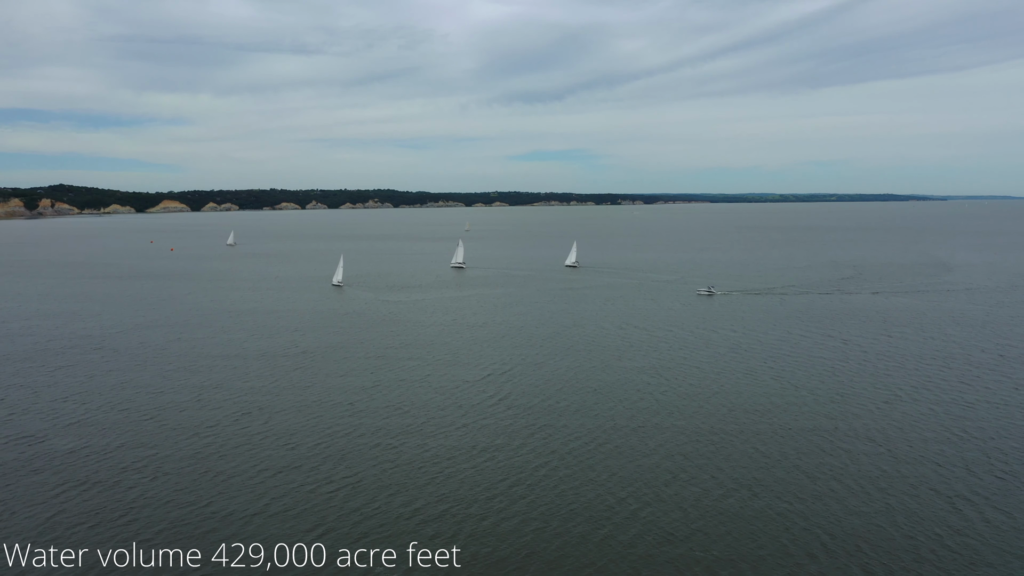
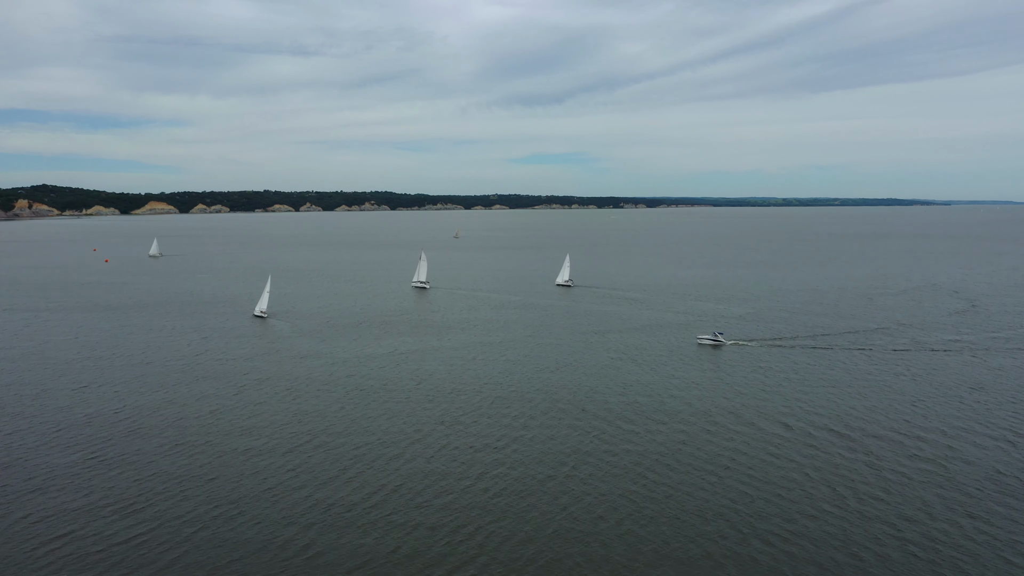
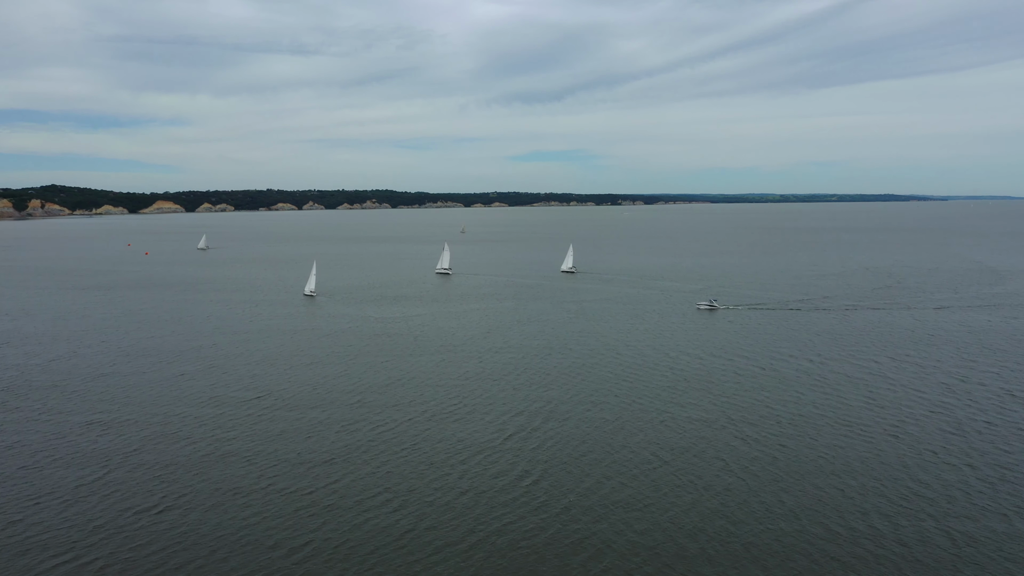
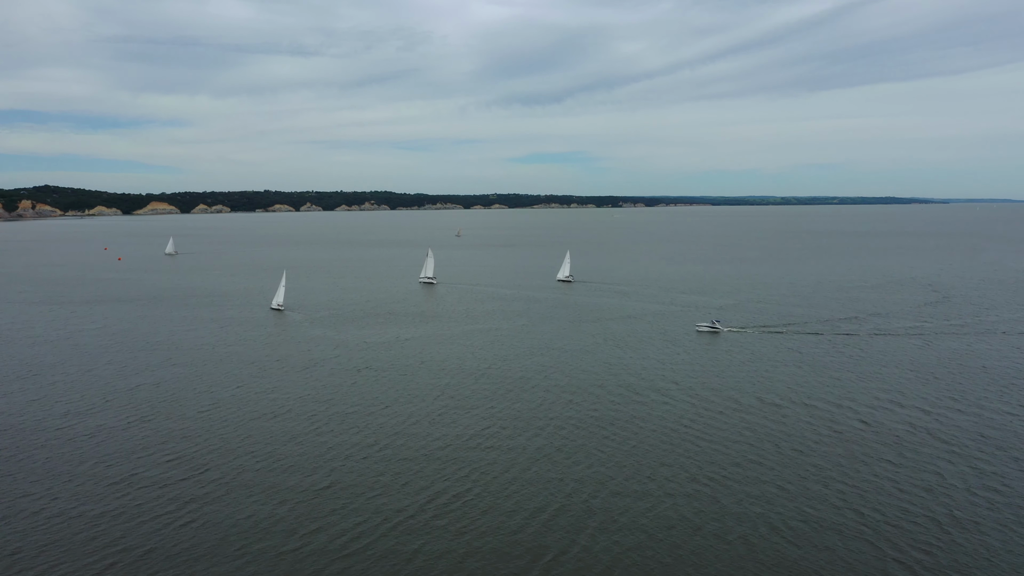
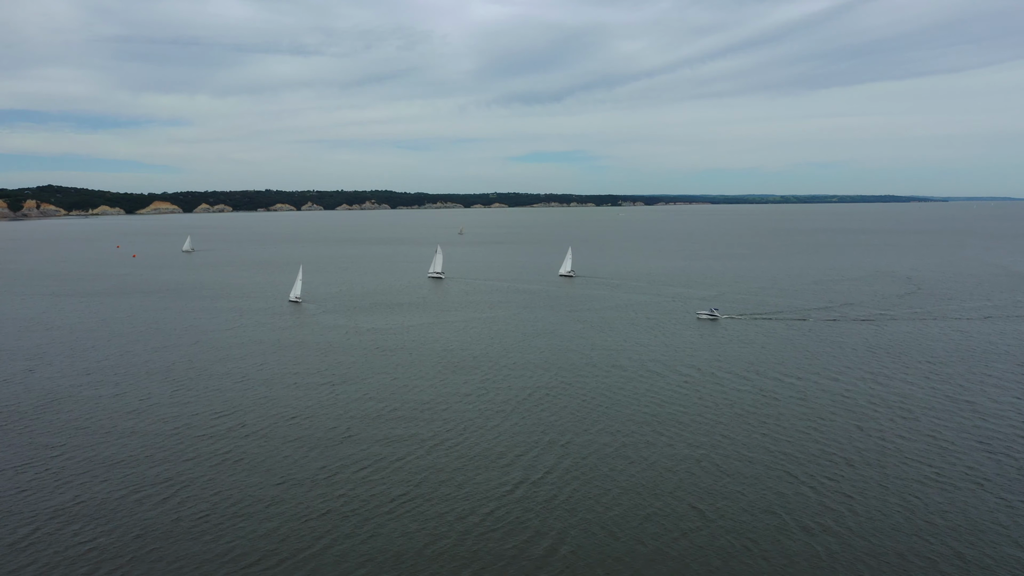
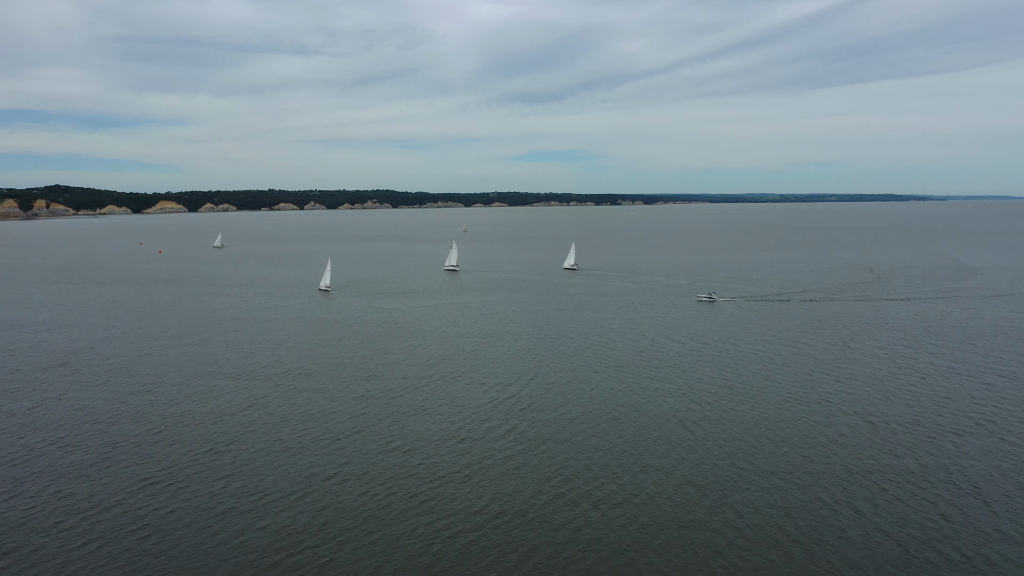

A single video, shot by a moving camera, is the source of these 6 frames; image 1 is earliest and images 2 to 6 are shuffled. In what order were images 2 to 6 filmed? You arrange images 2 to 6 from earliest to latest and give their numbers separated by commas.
6, 3, 5, 4, 2
